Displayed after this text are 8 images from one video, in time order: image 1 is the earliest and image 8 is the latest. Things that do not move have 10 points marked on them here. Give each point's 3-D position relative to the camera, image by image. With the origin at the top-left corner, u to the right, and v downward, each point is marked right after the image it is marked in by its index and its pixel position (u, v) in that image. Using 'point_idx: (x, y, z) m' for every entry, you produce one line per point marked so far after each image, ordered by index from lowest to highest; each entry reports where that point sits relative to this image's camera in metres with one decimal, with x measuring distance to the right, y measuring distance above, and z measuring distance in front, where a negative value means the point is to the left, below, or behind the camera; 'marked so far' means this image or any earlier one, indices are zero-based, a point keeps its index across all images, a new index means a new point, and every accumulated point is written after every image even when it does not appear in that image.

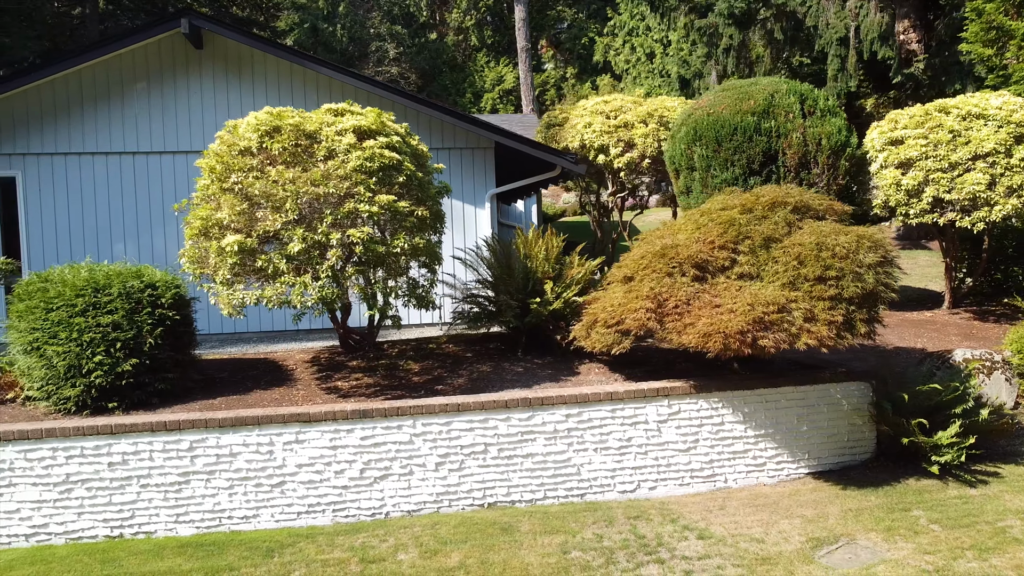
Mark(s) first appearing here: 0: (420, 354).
0: (-0.8, -0.6, +8.2) m
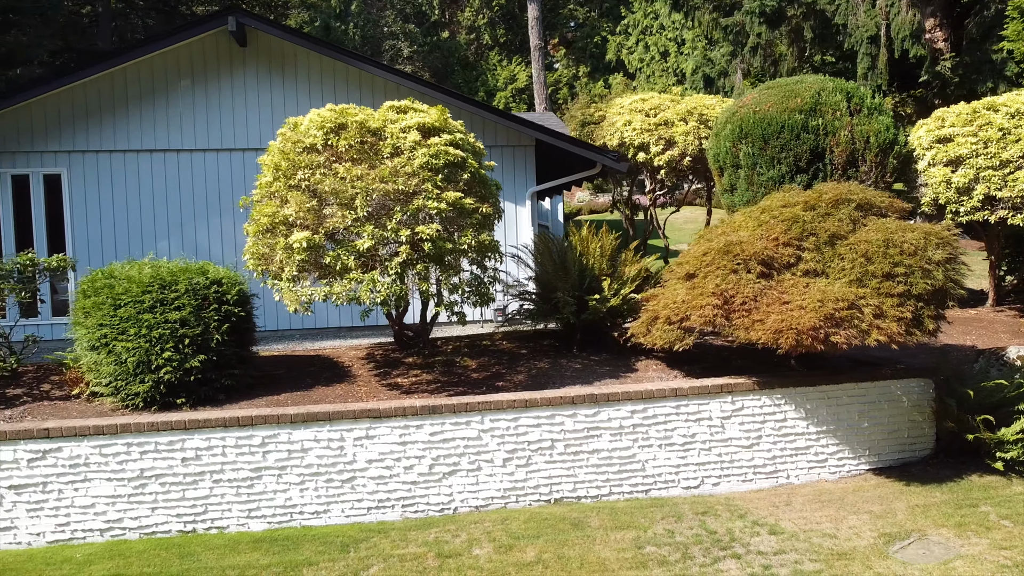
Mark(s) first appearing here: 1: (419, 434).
0: (-0.3, -0.6, +8.2) m
1: (-0.7, -1.0, +6.5) m
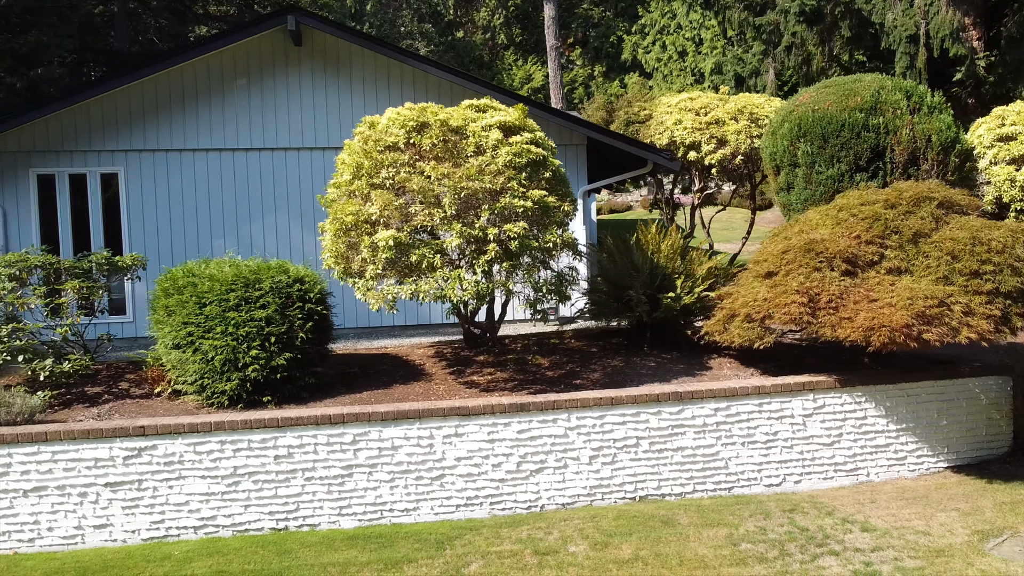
0: (+0.3, -0.6, +8.2) m
1: (0.0, -1.0, +6.5) m
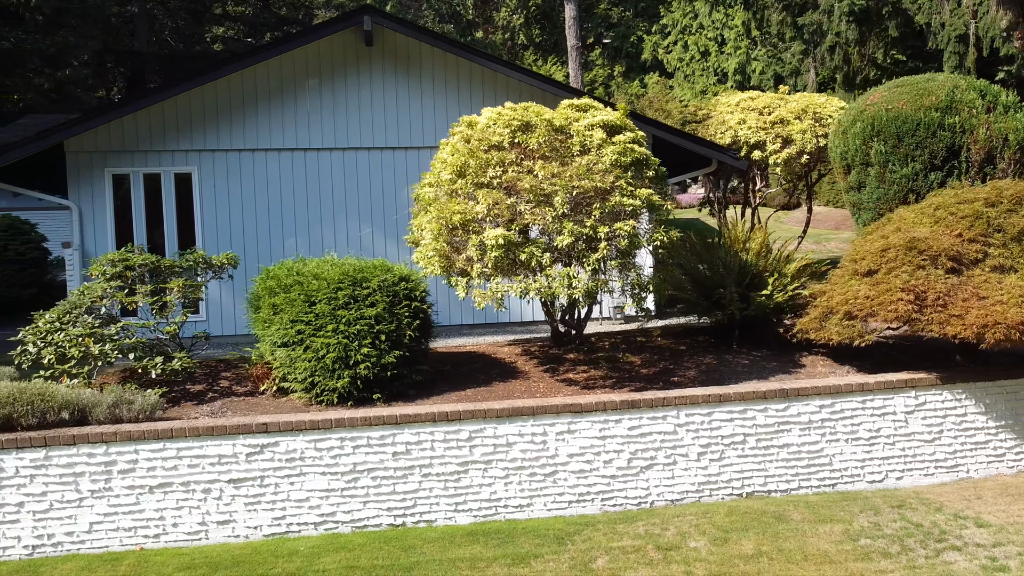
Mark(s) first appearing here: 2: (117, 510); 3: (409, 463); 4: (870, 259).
0: (+1.1, -0.5, +8.2) m
1: (+0.8, -1.0, +6.5) m
2: (-2.6, -1.4, +6.0) m
3: (-0.7, -1.2, +6.3) m
4: (+2.8, +0.2, +7.2) m
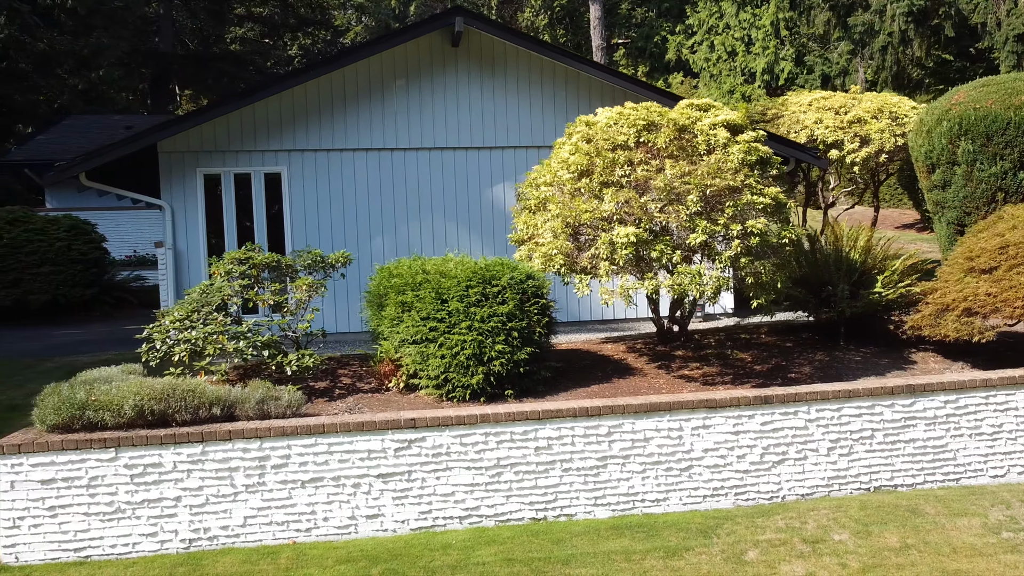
0: (+2.1, -0.5, +8.3) m
1: (+1.7, -1.0, +6.6) m
2: (-1.6, -1.4, +6.1) m
3: (+0.3, -1.2, +6.4) m
4: (+3.8, +0.3, +7.3) m
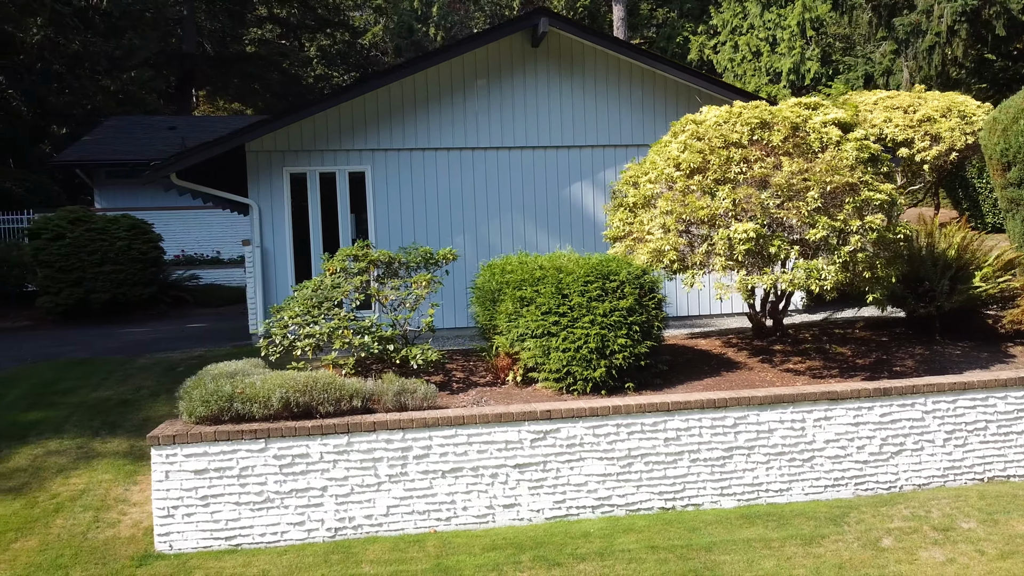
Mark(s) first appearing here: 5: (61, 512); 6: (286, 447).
0: (+3.0, -0.5, +8.5) m
1: (+2.7, -0.9, +6.8) m
2: (-0.7, -1.4, +6.2) m
3: (+1.2, -1.1, +6.5) m
4: (+4.7, +0.3, +7.4) m
5: (-3.1, -1.6, +6.4) m
6: (-1.5, -1.1, +6.0) m
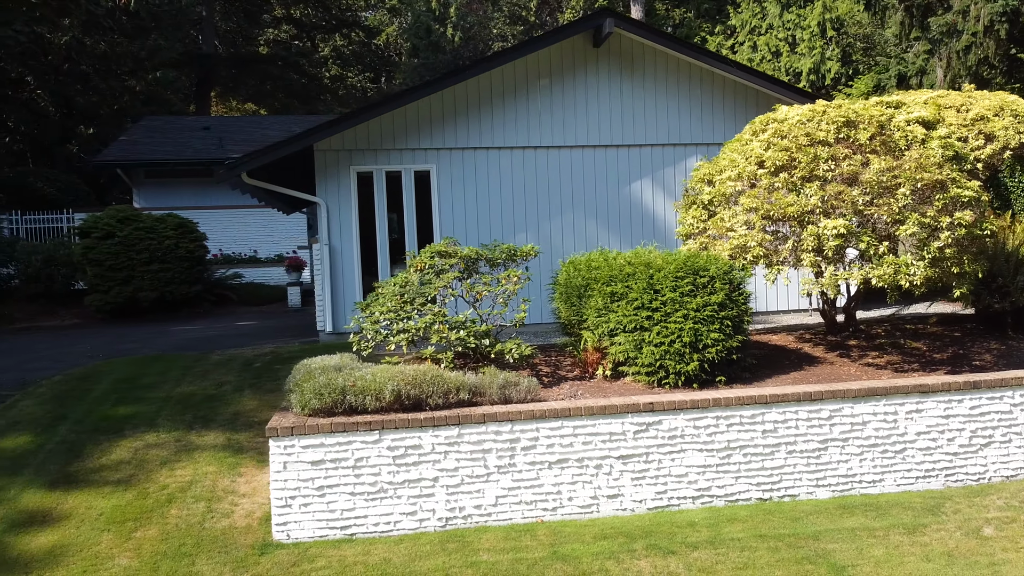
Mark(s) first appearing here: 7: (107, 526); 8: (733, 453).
0: (+3.7, -0.4, +8.6) m
1: (+3.4, -0.9, +6.9) m
2: (+0.1, -1.4, +6.3) m
3: (+1.9, -1.1, +6.7) m
4: (+5.4, +0.3, +7.6) m
5: (-2.4, -1.5, +6.5) m
6: (-0.8, -1.0, +6.2) m
7: (-2.7, -1.6, +6.2) m
8: (+1.6, -1.2, +6.6) m
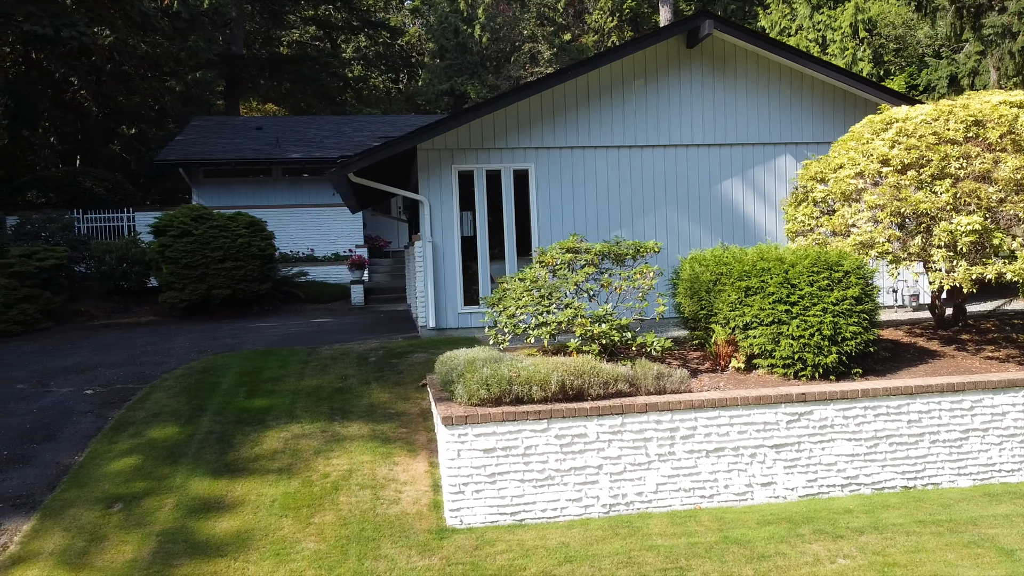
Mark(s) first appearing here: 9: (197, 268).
0: (+4.9, -0.4, +8.8) m
1: (+4.5, -0.9, +7.1) m
2: (+1.2, -1.3, +6.5) m
3: (+3.1, -1.1, +6.9) m
4: (+6.6, +0.4, +7.8) m
5: (-1.3, -1.5, +6.7) m
6: (+0.4, -1.0, +6.4) m
7: (-1.6, -1.6, +6.4) m
8: (+2.7, -1.2, +6.8) m
9: (-5.2, +0.3, +15.1) m
